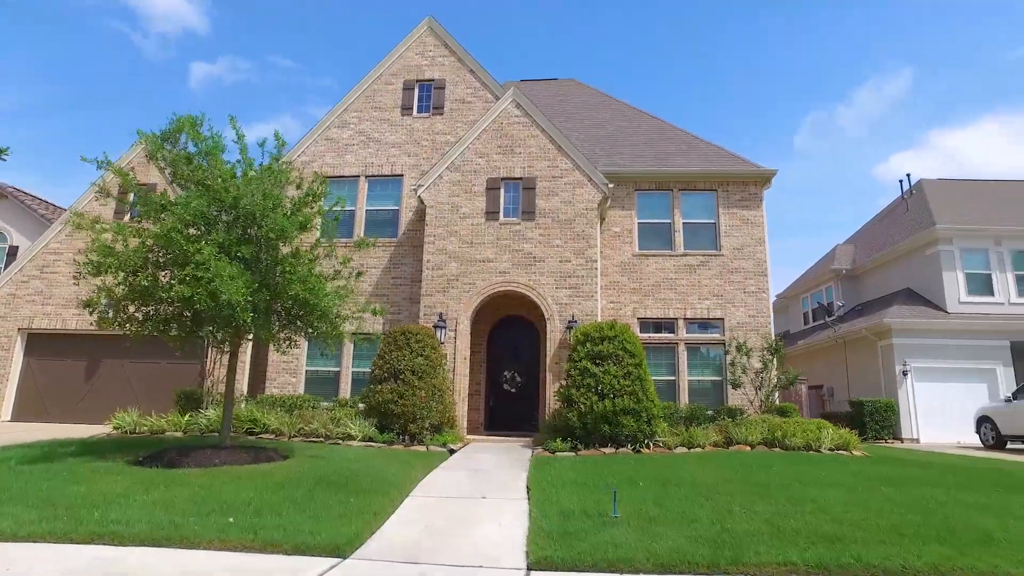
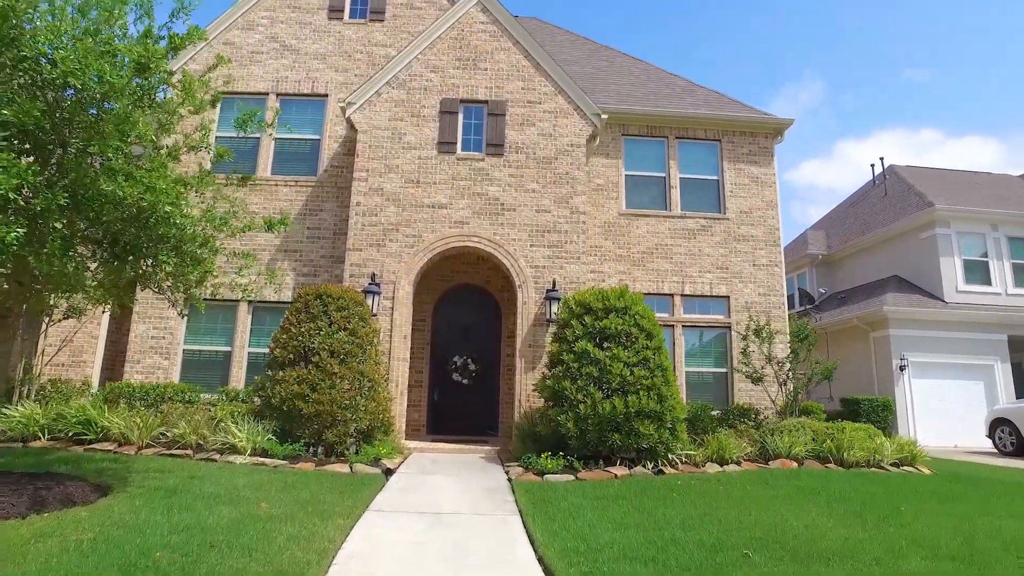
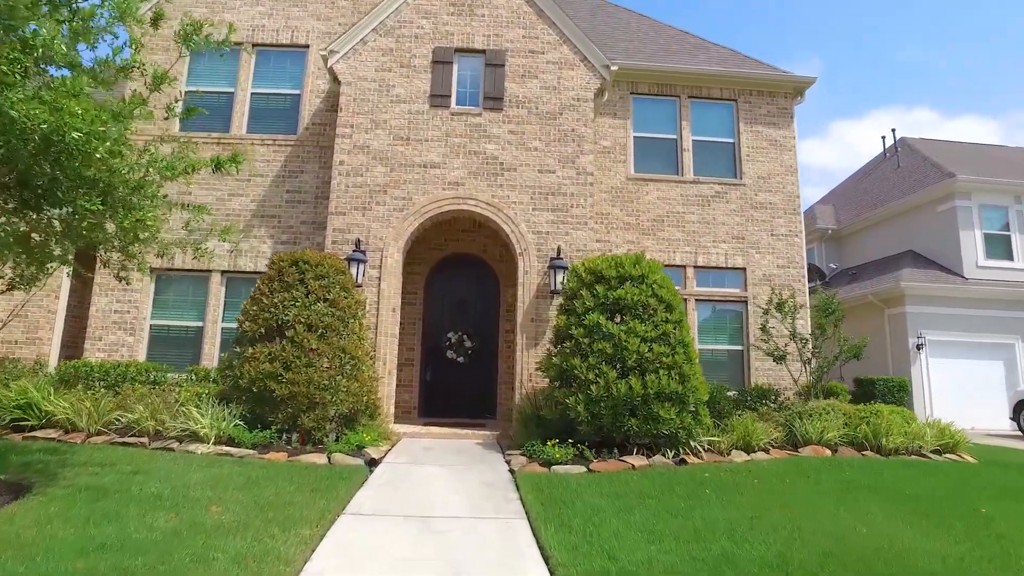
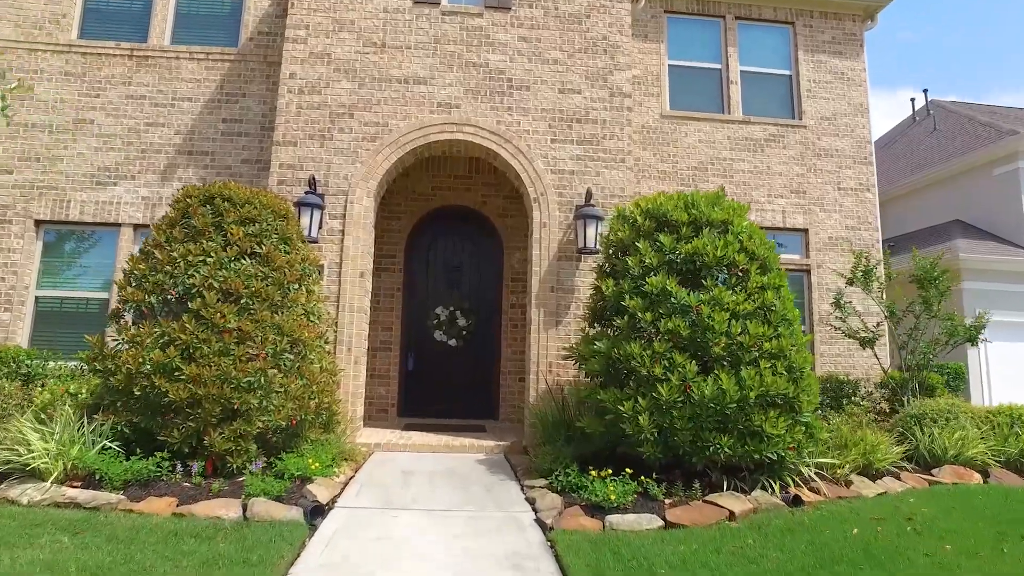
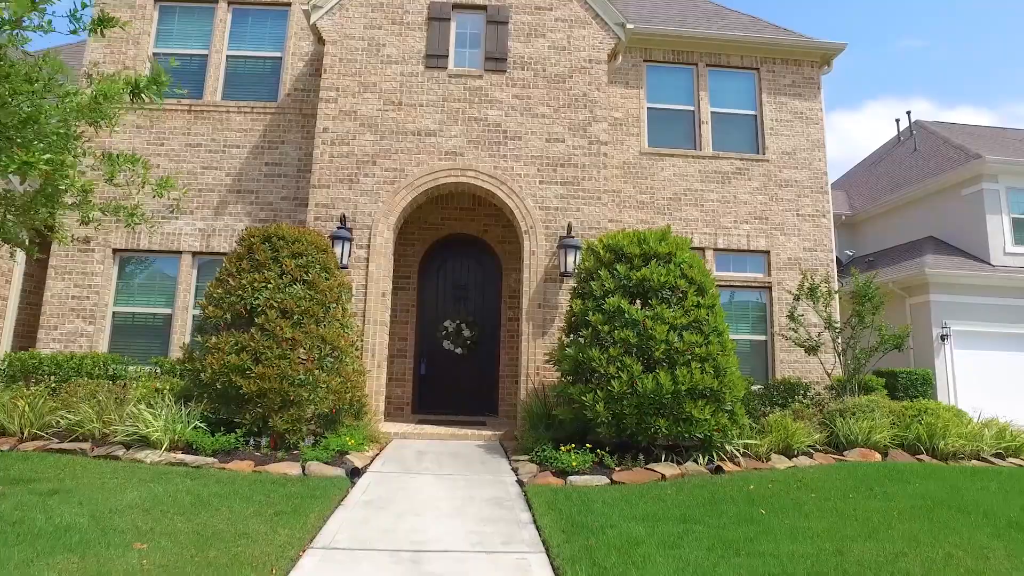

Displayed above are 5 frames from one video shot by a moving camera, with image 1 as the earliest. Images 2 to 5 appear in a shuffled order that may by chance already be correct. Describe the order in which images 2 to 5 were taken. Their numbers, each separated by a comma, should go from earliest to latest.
2, 3, 5, 4
